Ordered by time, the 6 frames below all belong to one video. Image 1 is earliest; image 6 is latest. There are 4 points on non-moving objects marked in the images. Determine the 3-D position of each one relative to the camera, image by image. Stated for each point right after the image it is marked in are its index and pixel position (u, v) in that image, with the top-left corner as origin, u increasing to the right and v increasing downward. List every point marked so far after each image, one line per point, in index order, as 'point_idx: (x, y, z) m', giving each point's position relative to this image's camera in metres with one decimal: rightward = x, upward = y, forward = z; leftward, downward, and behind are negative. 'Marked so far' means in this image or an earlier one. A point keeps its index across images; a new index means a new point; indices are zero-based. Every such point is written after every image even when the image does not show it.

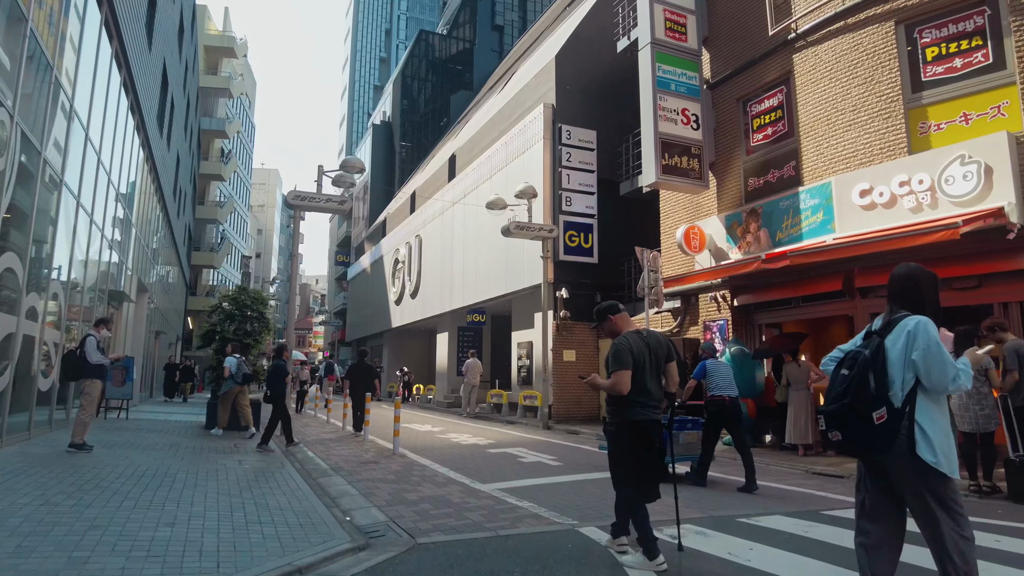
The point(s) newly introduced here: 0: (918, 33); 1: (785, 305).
0: (+6.5, +4.0, +10.3) m
1: (+5.1, -0.3, +12.4) m
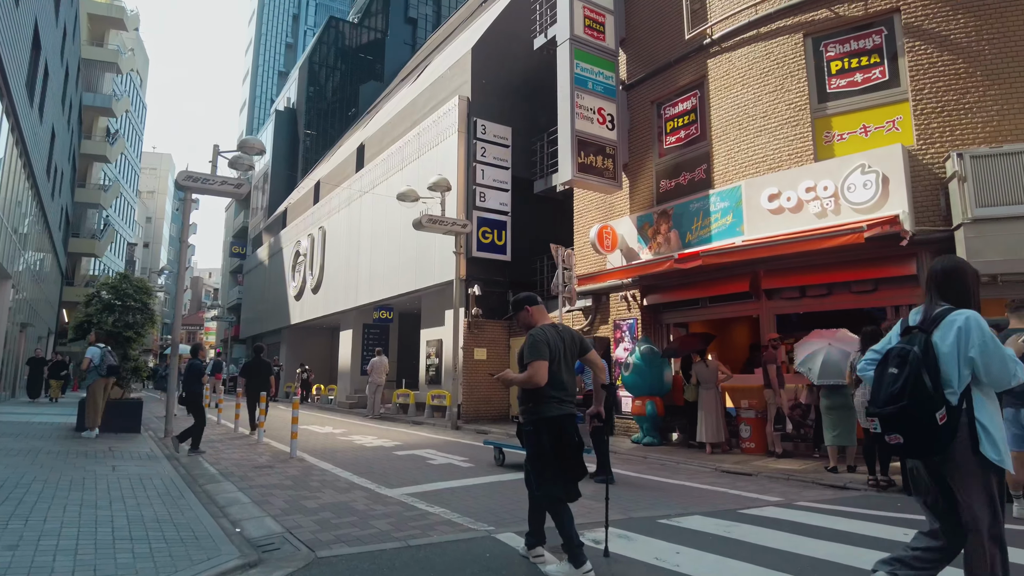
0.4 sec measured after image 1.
0: (+5.2, +4.0, +10.8) m
1: (+3.4, -0.4, +12.6) m
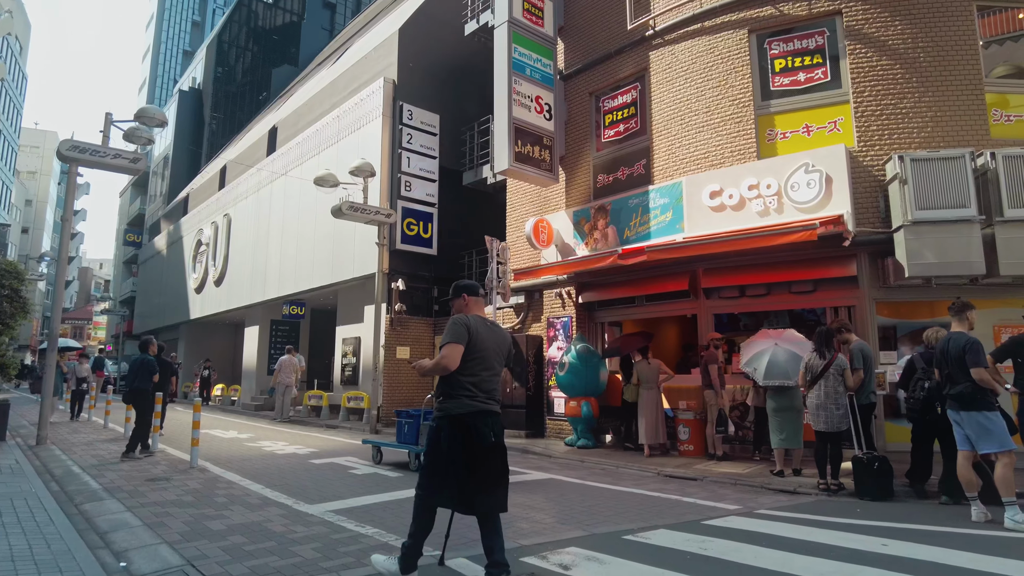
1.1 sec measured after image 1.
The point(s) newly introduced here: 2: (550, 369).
0: (+4.2, +4.0, +10.7) m
1: (+2.1, -0.3, +12.2) m
2: (+0.8, -1.6, +12.8) m
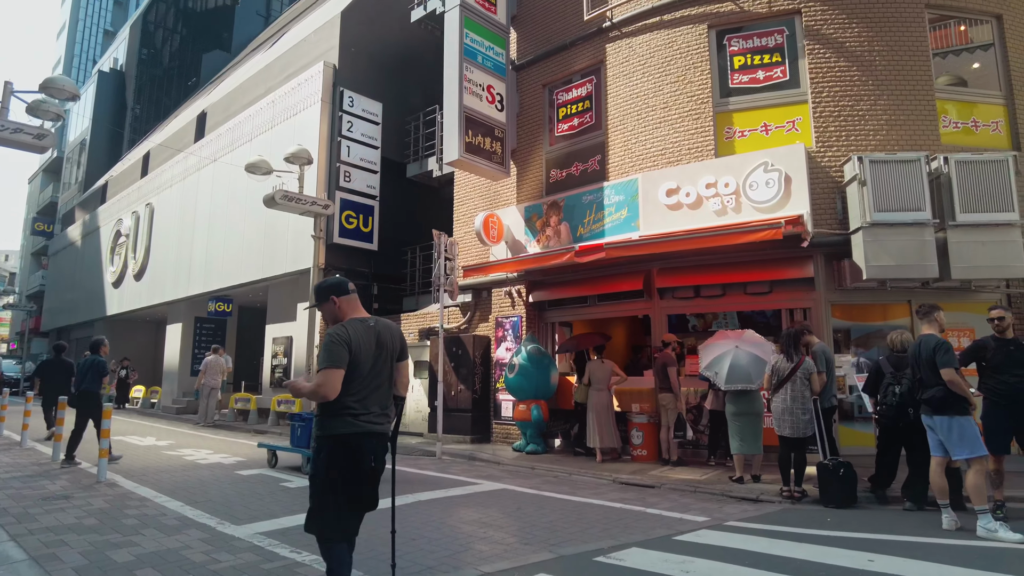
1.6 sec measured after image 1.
0: (+3.5, +4.0, +10.5) m
1: (+1.2, -0.3, +11.8) m
2: (-0.3, -1.6, +12.3) m
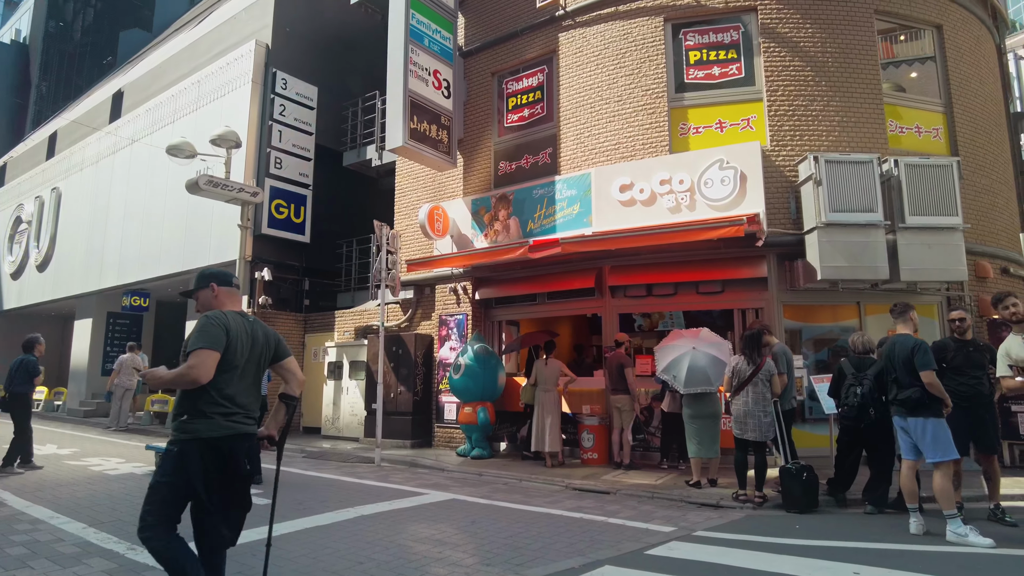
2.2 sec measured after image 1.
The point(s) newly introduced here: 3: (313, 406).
0: (+2.7, +4.0, +10.3) m
1: (+0.2, -0.3, +11.4) m
2: (-1.3, -1.5, +11.7) m
3: (-4.2, -2.5, +13.9) m
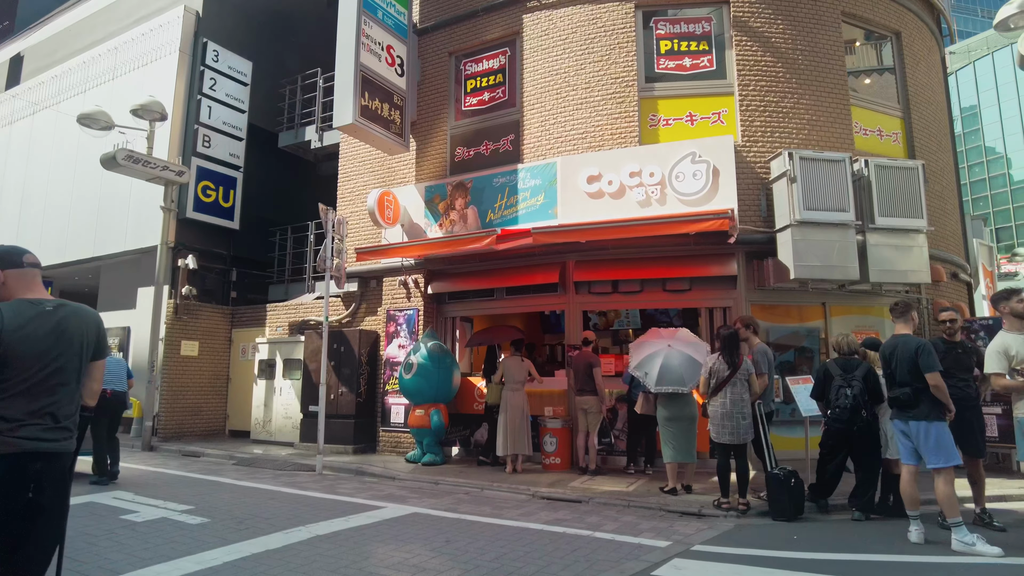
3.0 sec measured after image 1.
0: (+2.1, +4.0, +9.9) m
1: (-0.5, -0.2, +10.7) m
2: (-2.1, -1.4, +10.9) m
3: (-5.3, -2.3, +12.7) m
